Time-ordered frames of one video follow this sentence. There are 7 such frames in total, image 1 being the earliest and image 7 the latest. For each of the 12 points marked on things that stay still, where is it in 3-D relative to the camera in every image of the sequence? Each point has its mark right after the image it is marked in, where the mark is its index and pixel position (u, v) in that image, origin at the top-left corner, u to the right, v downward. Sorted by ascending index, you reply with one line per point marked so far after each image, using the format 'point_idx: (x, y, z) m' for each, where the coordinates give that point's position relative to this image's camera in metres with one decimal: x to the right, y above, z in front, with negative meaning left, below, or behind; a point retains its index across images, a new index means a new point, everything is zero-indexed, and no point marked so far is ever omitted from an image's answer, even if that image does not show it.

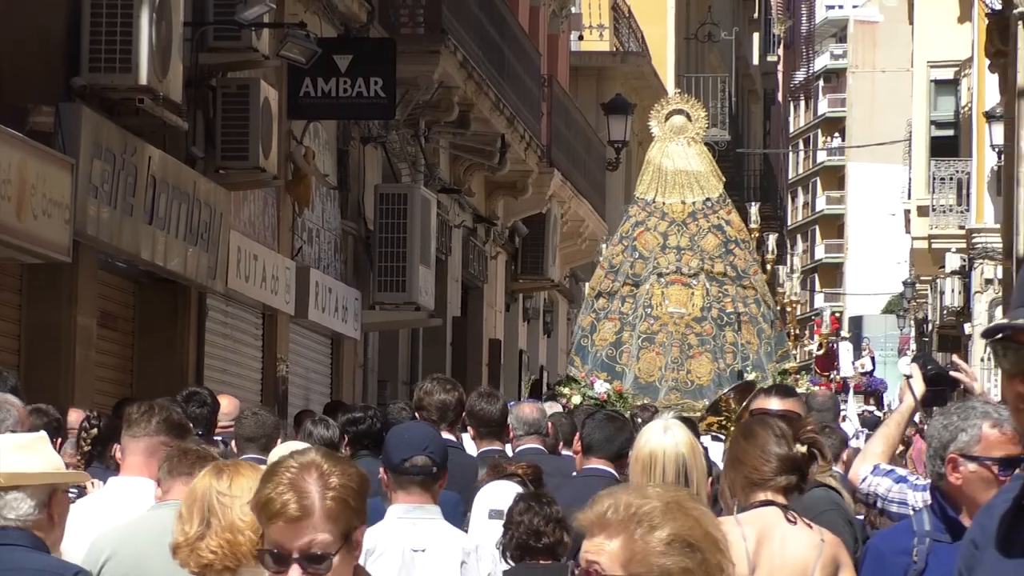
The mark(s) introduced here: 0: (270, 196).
0: (-1.7, +0.7, +15.6) m
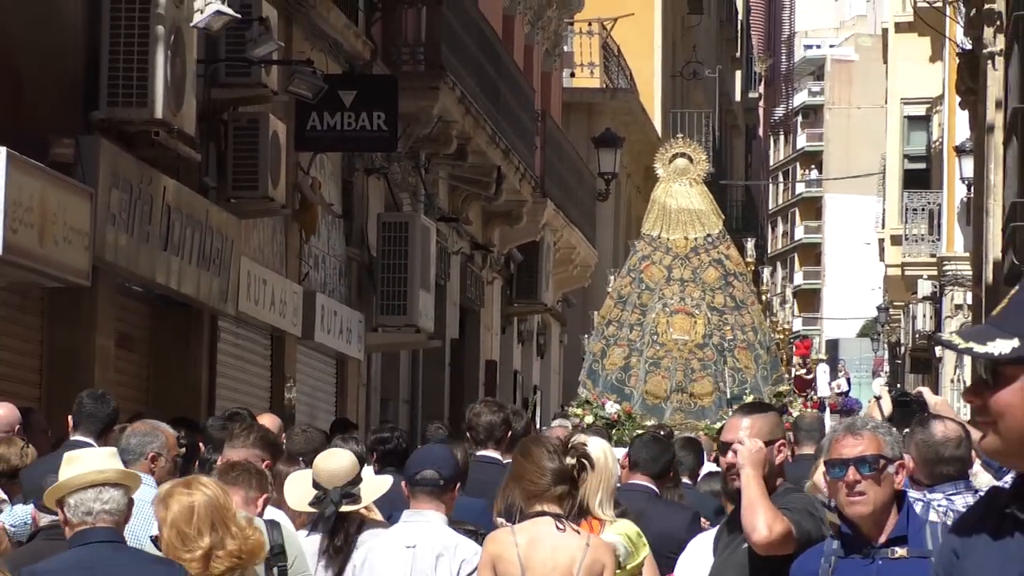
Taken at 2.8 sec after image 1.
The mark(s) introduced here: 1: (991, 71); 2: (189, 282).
0: (-1.7, +0.5, +16.3) m
1: (+3.7, +1.7, +16.4) m
2: (-2.1, 0.0, +14.0) m
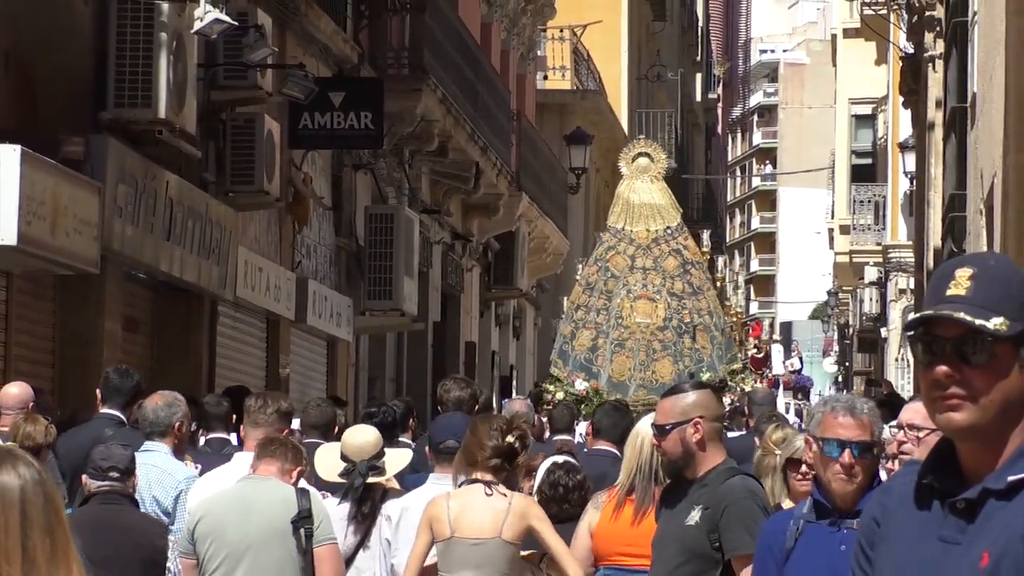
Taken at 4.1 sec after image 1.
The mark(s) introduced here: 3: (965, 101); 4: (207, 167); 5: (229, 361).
0: (-1.9, +0.6, +17.3) m
1: (+3.5, +1.8, +17.5) m
2: (-2.3, +0.1, +15.1) m
3: (+3.3, +1.4, +15.5) m
4: (-2.2, +0.9, +15.7) m
5: (-2.2, -0.6, +16.5) m
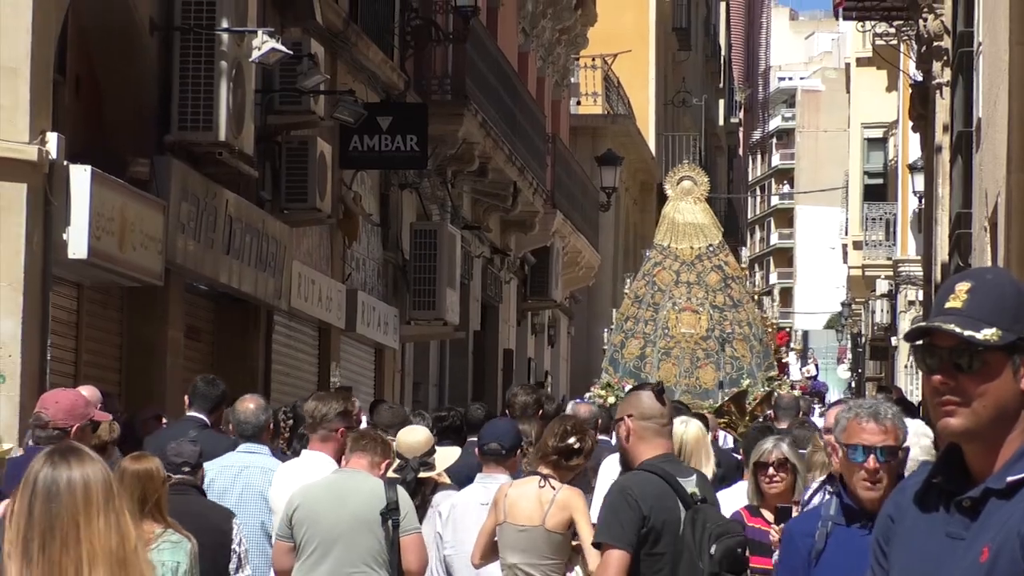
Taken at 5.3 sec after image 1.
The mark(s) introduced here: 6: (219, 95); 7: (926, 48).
0: (-1.6, +0.5, +18.4) m
1: (+3.8, +1.7, +18.6) m
2: (-2.0, +0.1, +16.2) m
3: (+3.6, +1.3, +16.6) m
4: (-2.0, +0.8, +16.8) m
5: (-1.9, -0.7, +17.5) m
6: (-2.1, +1.4, +15.3) m
7: (+3.7, +2.2, +18.8) m
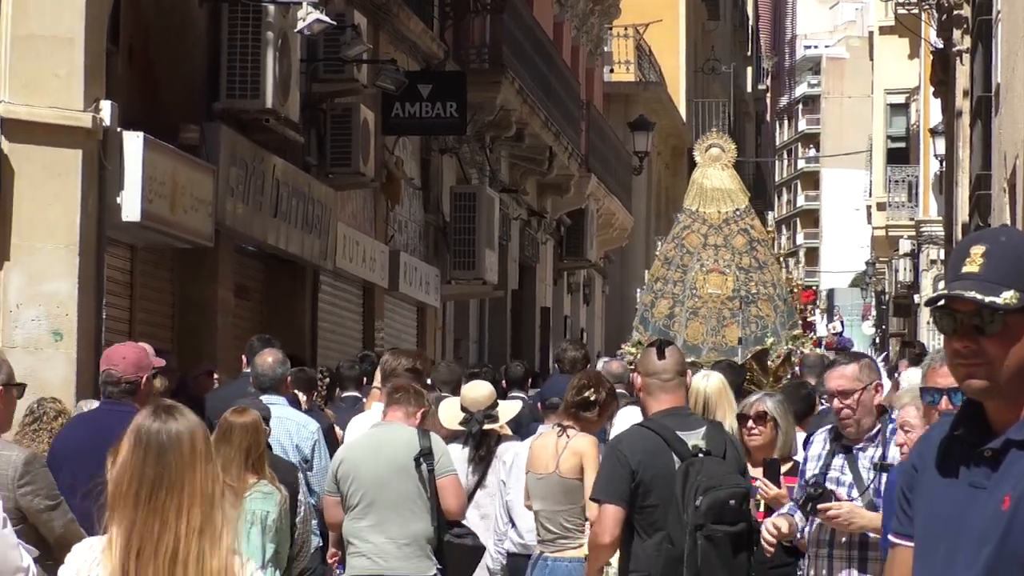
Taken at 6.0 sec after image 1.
0: (-1.3, +0.8, +19.0) m
1: (+4.1, +2.0, +19.2) m
2: (-1.7, +0.3, +16.8) m
3: (+3.9, +1.6, +17.2) m
4: (-1.7, +1.1, +17.4) m
5: (-1.6, -0.4, +18.2) m
6: (-1.9, +1.7, +15.9) m
7: (+4.0, +2.5, +19.4) m
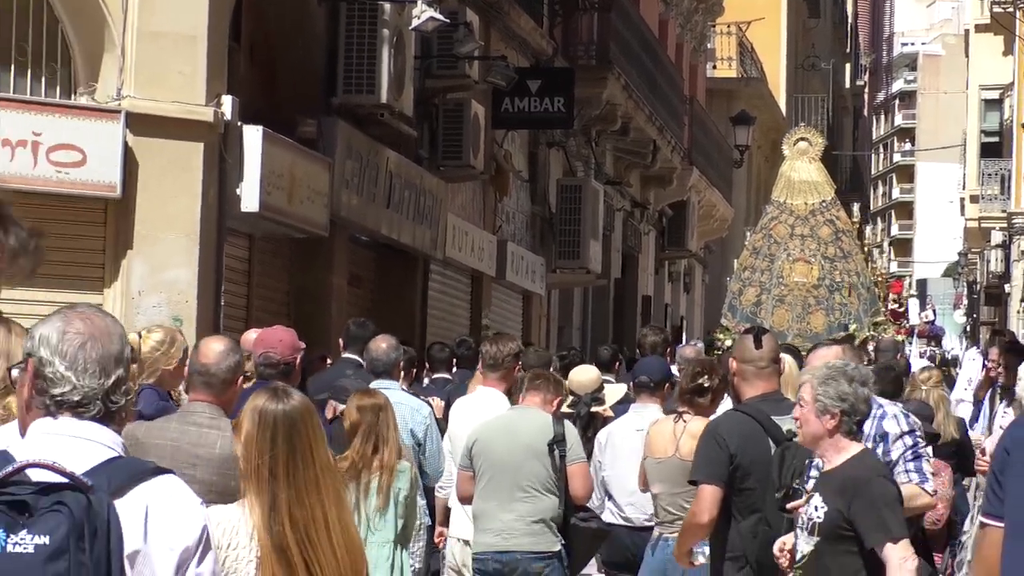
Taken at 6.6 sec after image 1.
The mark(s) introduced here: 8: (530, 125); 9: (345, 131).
0: (-0.4, +0.9, +19.7) m
1: (+5.0, +2.1, +19.6) m
2: (-0.9, +0.5, +17.4) m
3: (+4.8, +1.7, +17.6) m
4: (-0.8, +1.2, +18.0) m
5: (-0.7, -0.2, +18.8) m
6: (-1.0, +1.8, +16.6) m
7: (+4.9, +2.6, +19.9) m
8: (+0.1, +1.5, +19.7) m
9: (-1.3, +1.2, +16.3) m
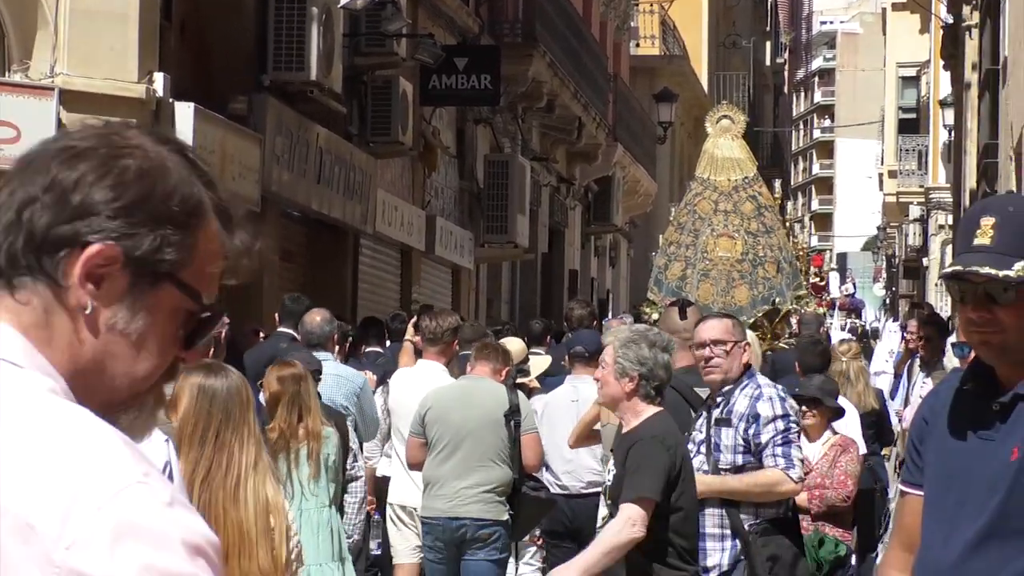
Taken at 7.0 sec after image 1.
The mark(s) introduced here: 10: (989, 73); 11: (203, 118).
0: (-1.1, +1.2, +20.0) m
1: (+4.4, +2.4, +20.0) m
2: (-1.5, +0.7, +17.7) m
3: (+4.2, +1.9, +18.0) m
4: (-1.4, +1.5, +18.3) m
5: (-1.3, 0.0, +19.1) m
6: (-1.6, +2.0, +16.8) m
7: (+4.3, +2.9, +20.3) m
8: (-0.6, +1.8, +20.0) m
9: (-1.9, +1.4, +16.6) m
10: (+4.1, +1.9, +18.1) m
11: (-2.1, +1.2, +14.9) m
